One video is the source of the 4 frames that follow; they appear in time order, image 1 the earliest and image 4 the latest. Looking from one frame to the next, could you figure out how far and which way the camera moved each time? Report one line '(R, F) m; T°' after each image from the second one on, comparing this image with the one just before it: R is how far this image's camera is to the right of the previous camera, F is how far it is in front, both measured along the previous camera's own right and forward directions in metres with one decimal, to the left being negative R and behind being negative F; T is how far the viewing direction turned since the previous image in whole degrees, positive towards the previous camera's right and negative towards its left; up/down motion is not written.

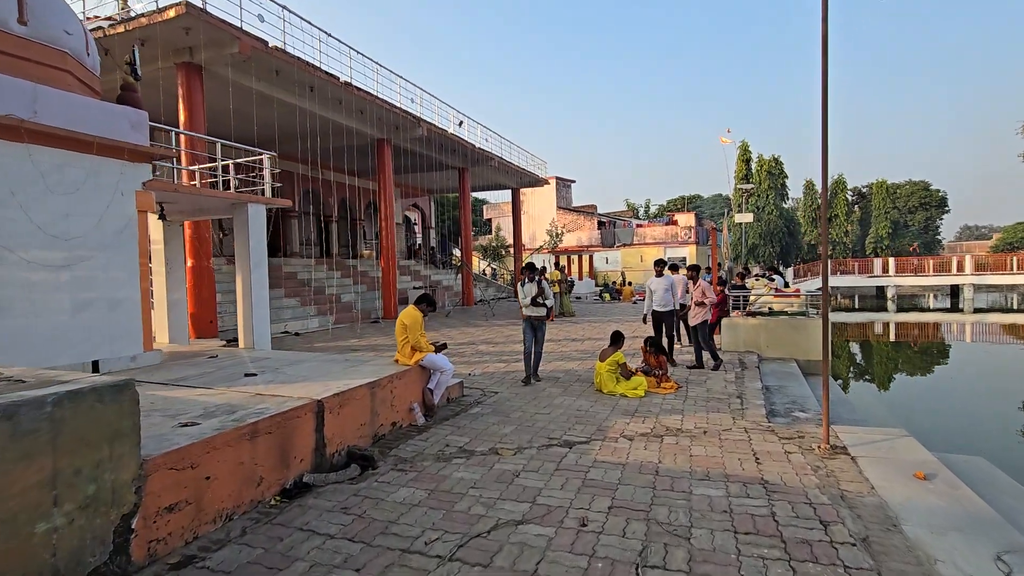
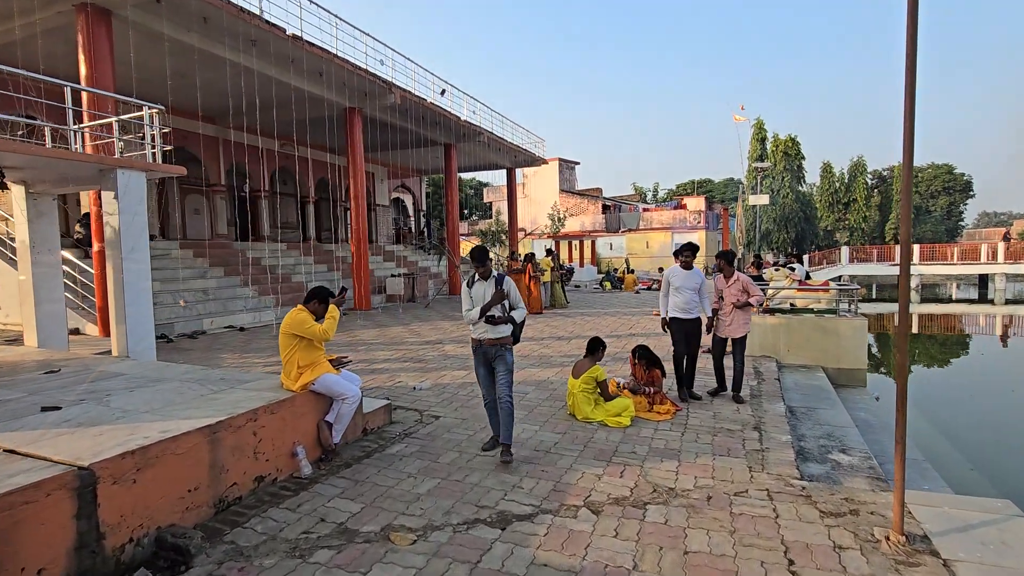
(+0.7, +1.7) m; -1°
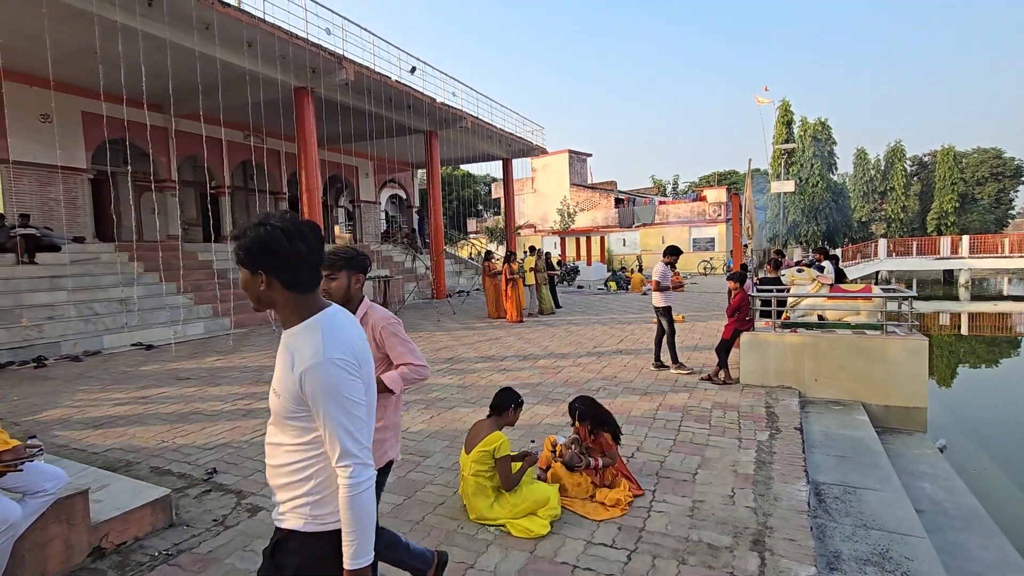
(+1.2, +2.1) m; -3°
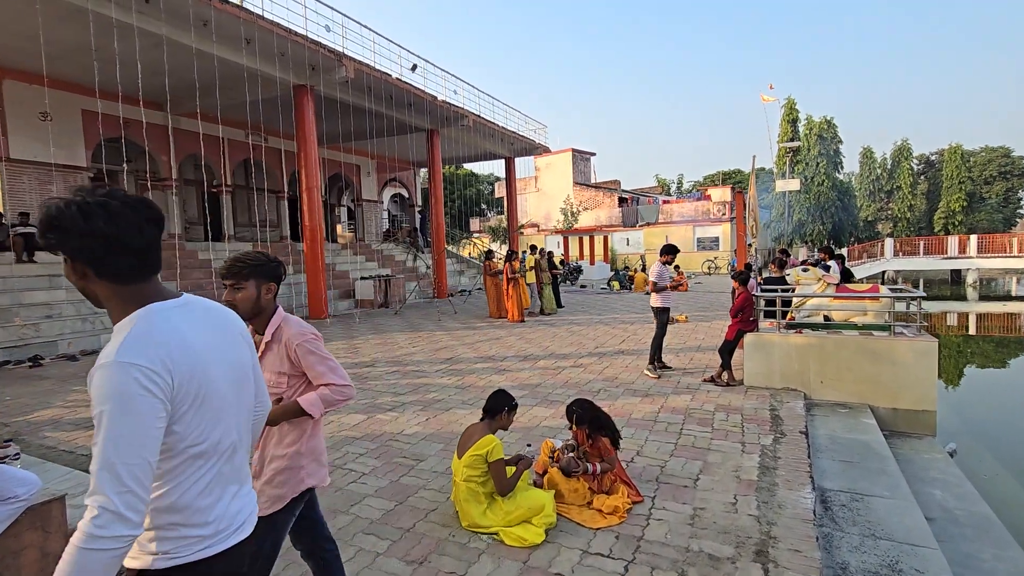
(+0.1, +0.1) m; 0°
